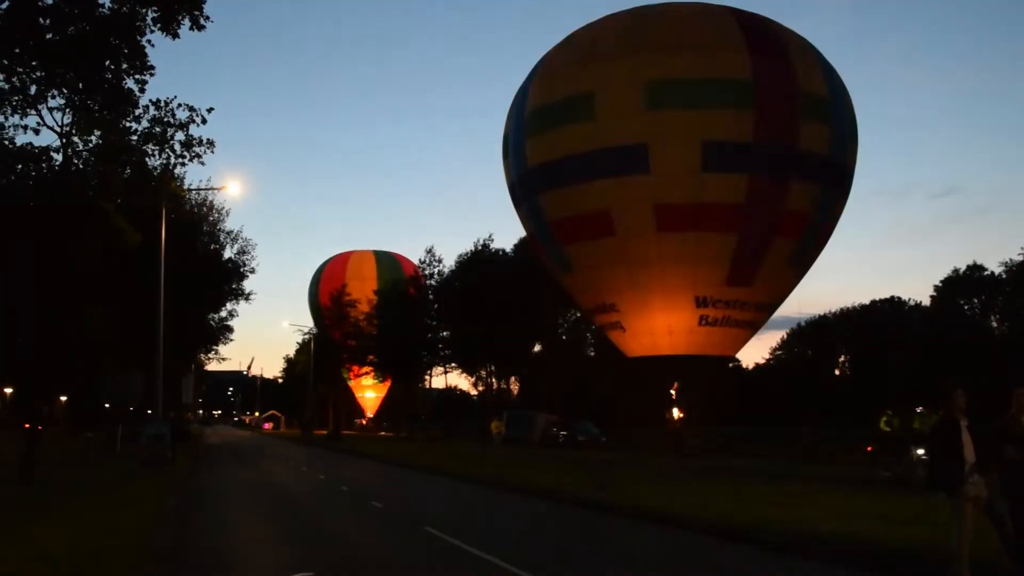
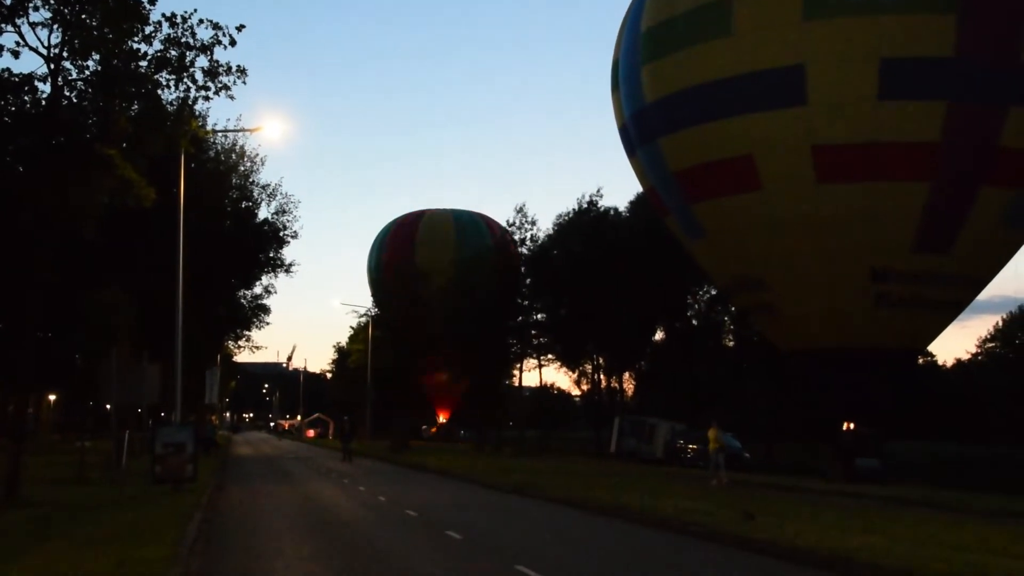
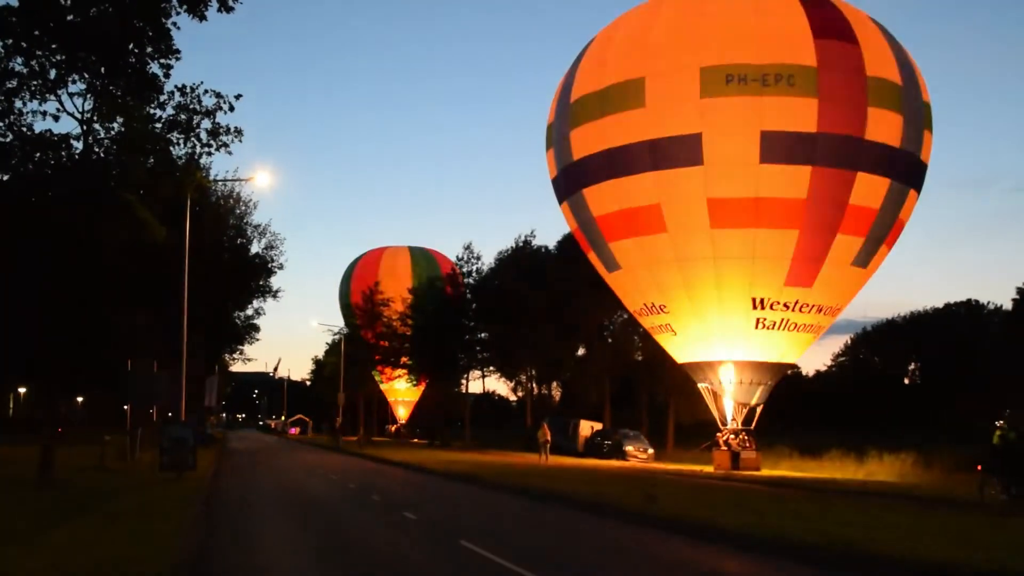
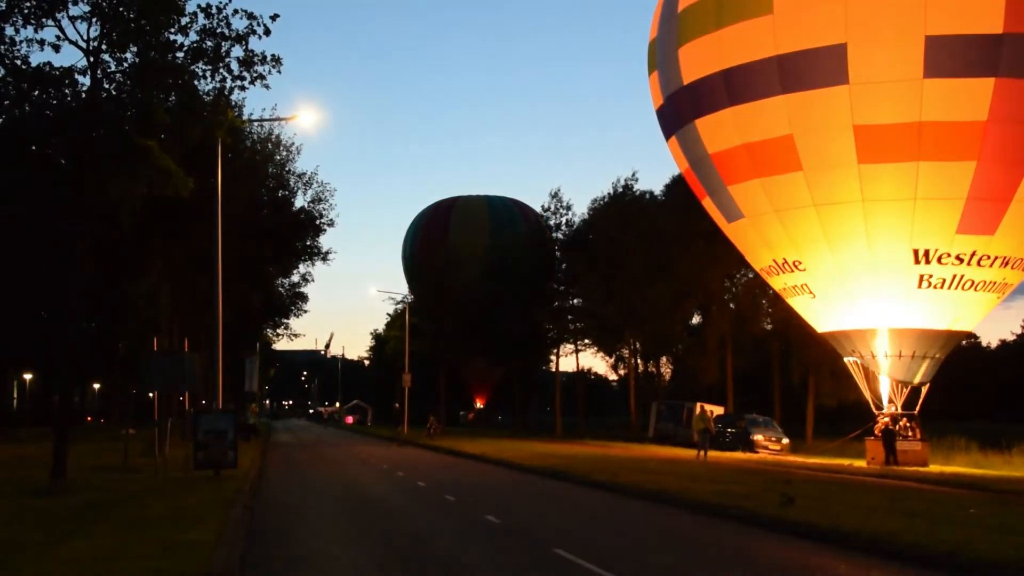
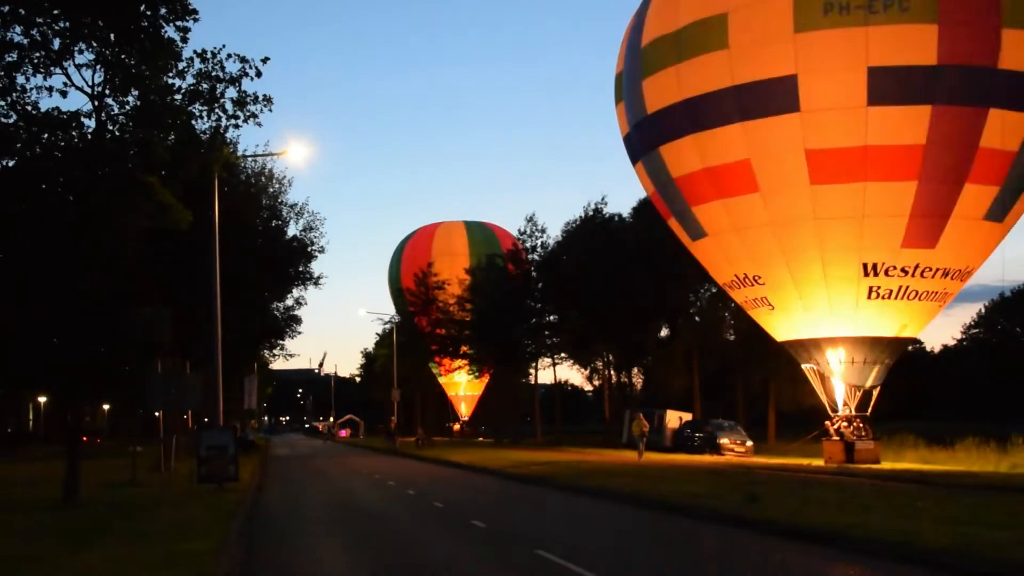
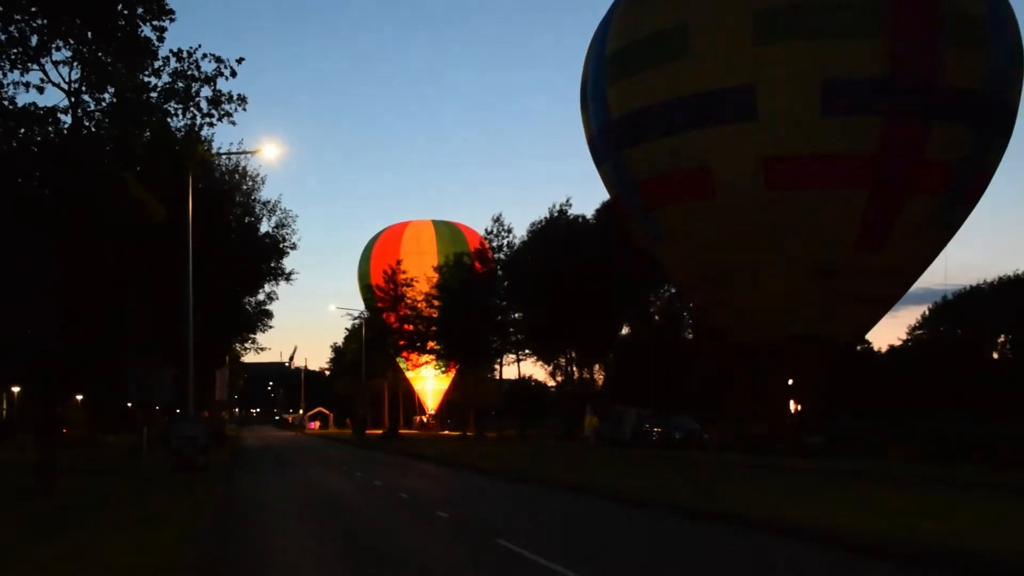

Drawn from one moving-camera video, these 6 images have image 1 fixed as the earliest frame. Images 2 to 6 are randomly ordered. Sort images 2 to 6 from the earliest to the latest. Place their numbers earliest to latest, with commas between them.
3, 6, 5, 4, 2
